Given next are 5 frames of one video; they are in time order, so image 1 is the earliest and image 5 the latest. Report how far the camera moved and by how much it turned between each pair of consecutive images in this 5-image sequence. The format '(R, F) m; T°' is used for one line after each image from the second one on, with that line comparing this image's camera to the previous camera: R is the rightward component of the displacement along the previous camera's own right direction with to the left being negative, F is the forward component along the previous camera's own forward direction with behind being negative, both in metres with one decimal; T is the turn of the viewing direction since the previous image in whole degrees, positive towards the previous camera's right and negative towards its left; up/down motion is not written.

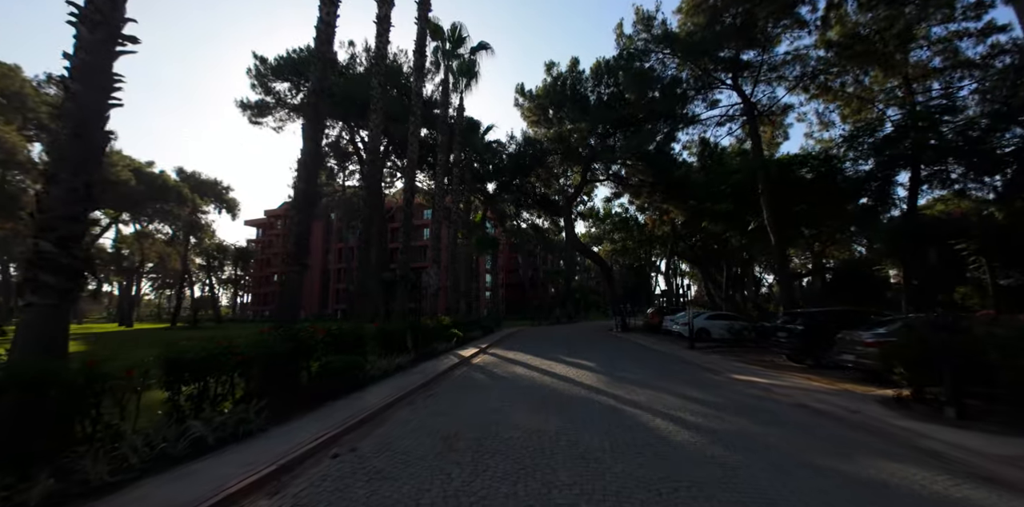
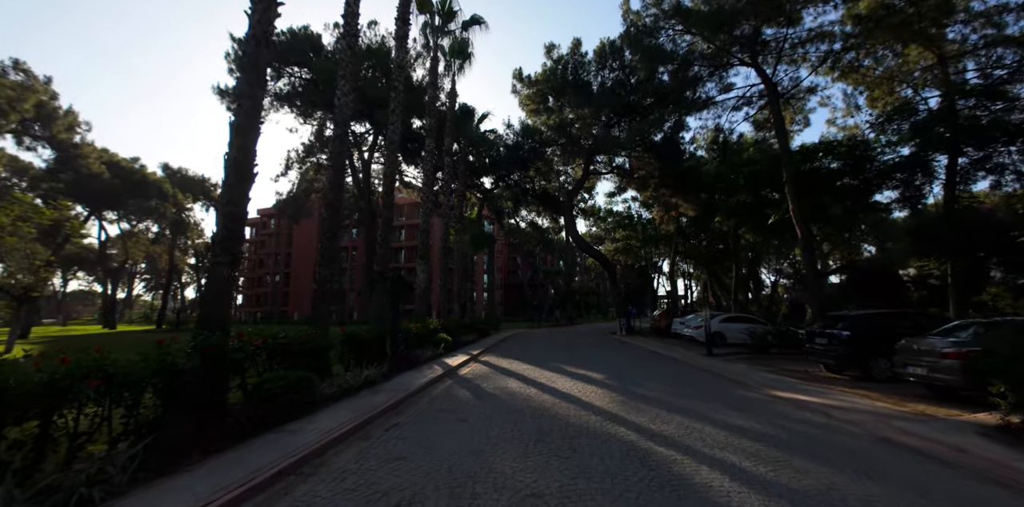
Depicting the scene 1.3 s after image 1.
(+0.2, +1.7) m; 0°
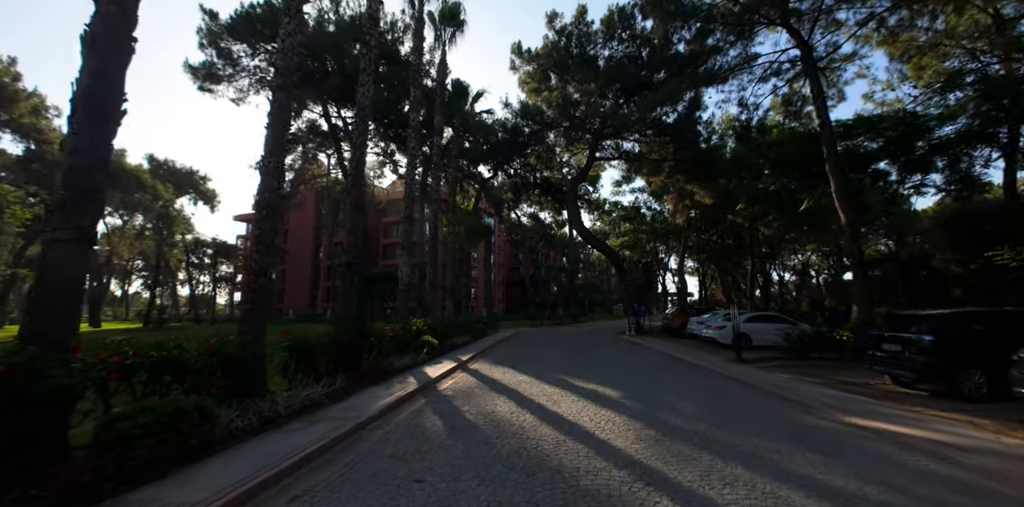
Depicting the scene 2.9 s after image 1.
(+0.2, +2.0) m; 0°
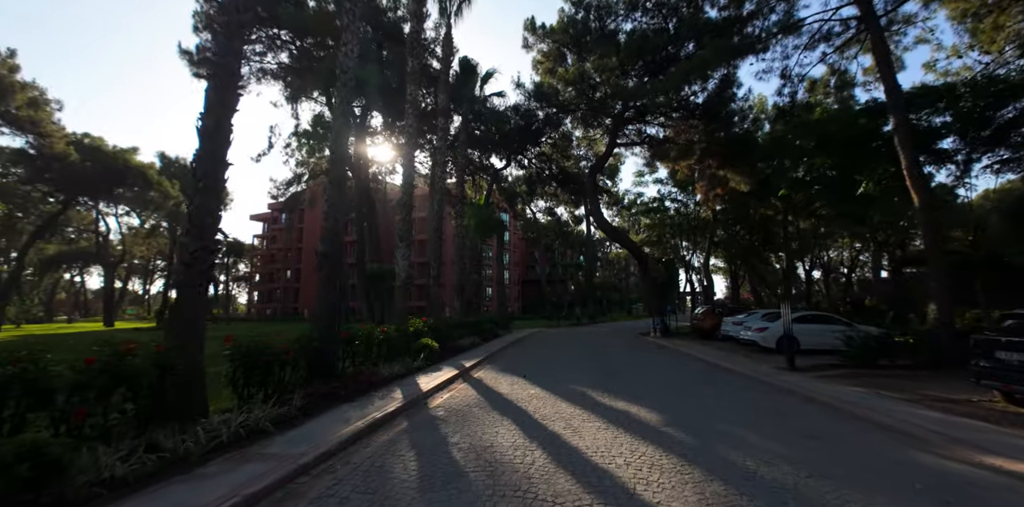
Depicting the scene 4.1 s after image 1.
(+0.1, +1.6) m; -2°
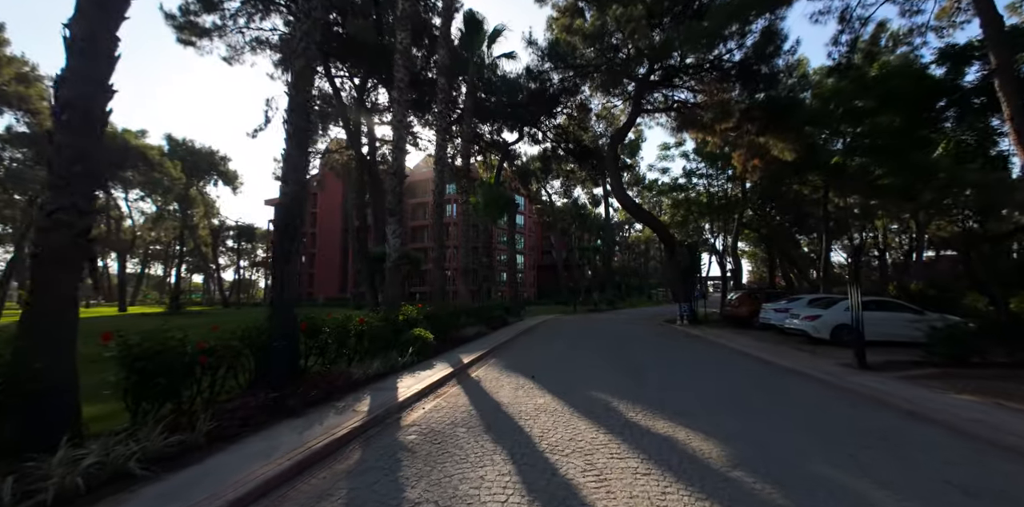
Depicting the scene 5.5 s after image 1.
(+0.2, +1.6) m; -2°
